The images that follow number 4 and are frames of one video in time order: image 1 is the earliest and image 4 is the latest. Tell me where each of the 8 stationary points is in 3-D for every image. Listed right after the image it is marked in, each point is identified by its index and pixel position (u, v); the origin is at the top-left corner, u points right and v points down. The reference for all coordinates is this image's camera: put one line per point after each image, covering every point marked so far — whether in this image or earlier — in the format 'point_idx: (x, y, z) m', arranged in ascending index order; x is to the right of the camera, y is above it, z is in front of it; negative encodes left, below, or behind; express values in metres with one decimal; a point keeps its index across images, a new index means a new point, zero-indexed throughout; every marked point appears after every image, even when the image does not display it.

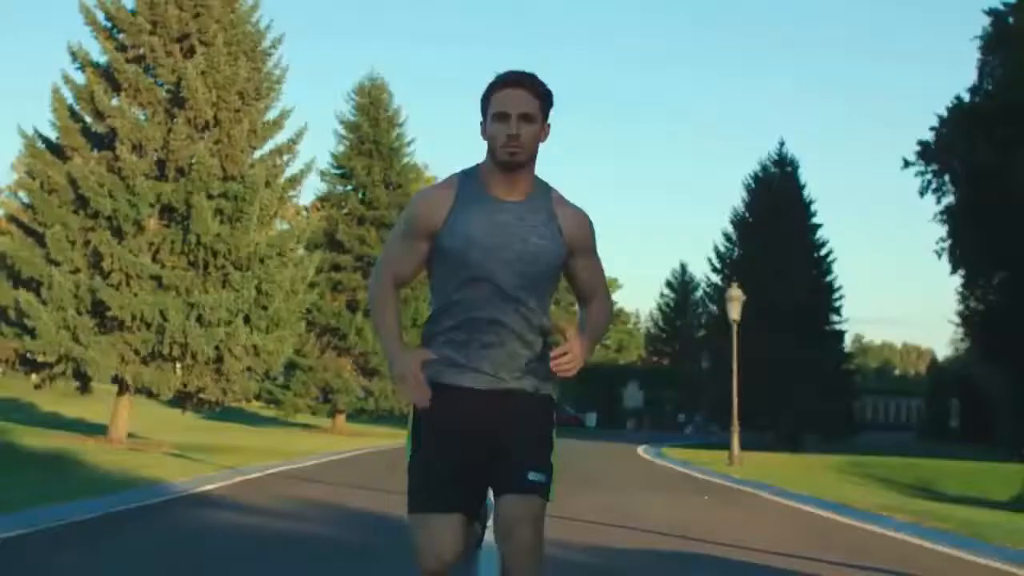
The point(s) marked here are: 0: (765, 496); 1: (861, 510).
0: (+3.0, -2.5, +18.1) m
1: (+3.8, -2.3, +16.0) m
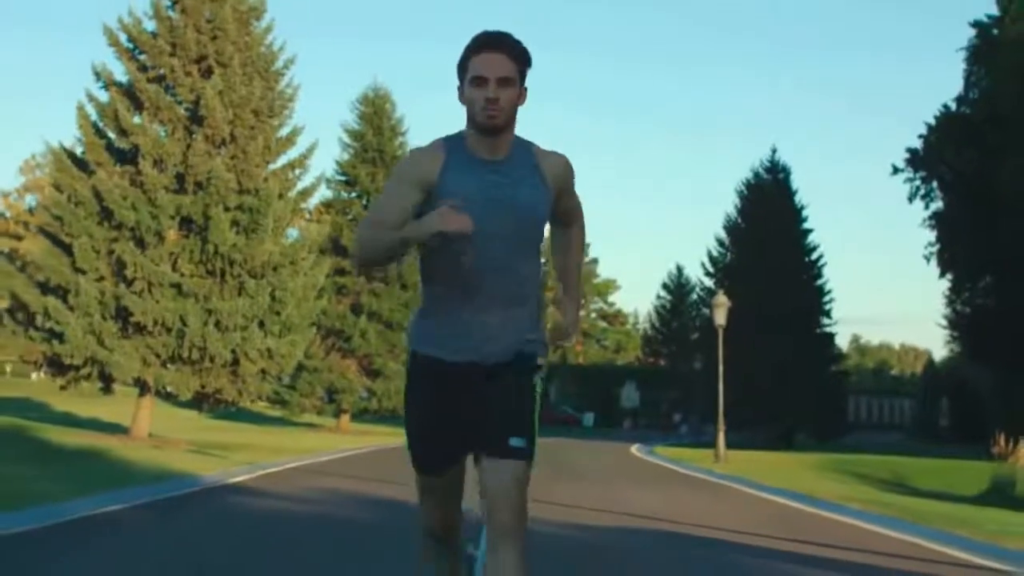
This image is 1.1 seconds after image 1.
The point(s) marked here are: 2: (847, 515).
0: (+3.0, -2.6, +19.1) m
1: (+3.7, -2.4, +17.1) m
2: (+3.5, -2.3, +15.5) m
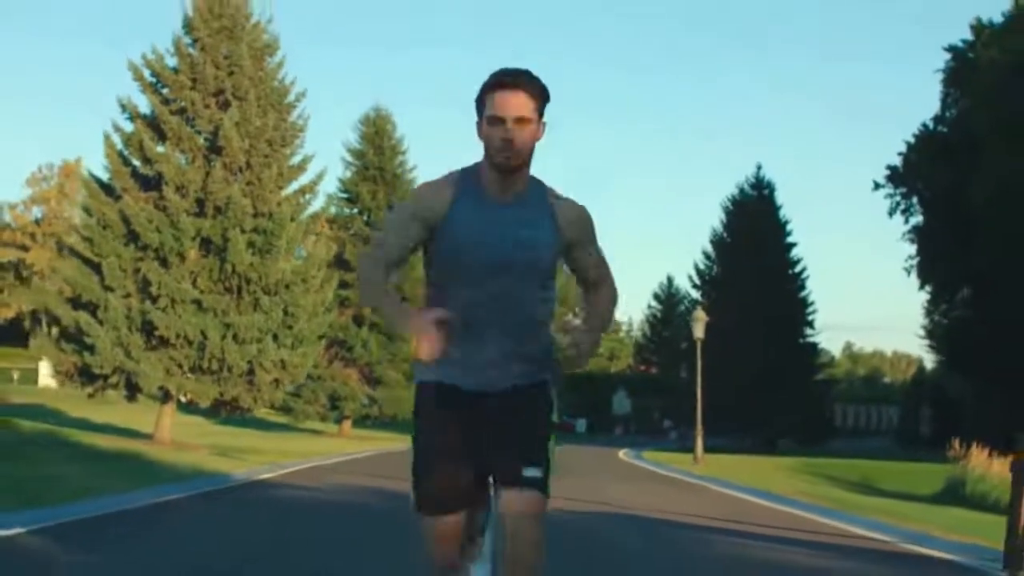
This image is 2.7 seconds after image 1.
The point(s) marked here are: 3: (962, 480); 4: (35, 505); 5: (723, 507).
0: (+2.9, -2.8, +20.6) m
1: (+3.7, -2.6, +18.6) m
2: (+3.4, -2.5, +17.1) m
3: (+5.8, -2.5, +19.1) m
4: (-4.7, -2.2, +14.8) m
5: (+2.4, -2.6, +17.2) m
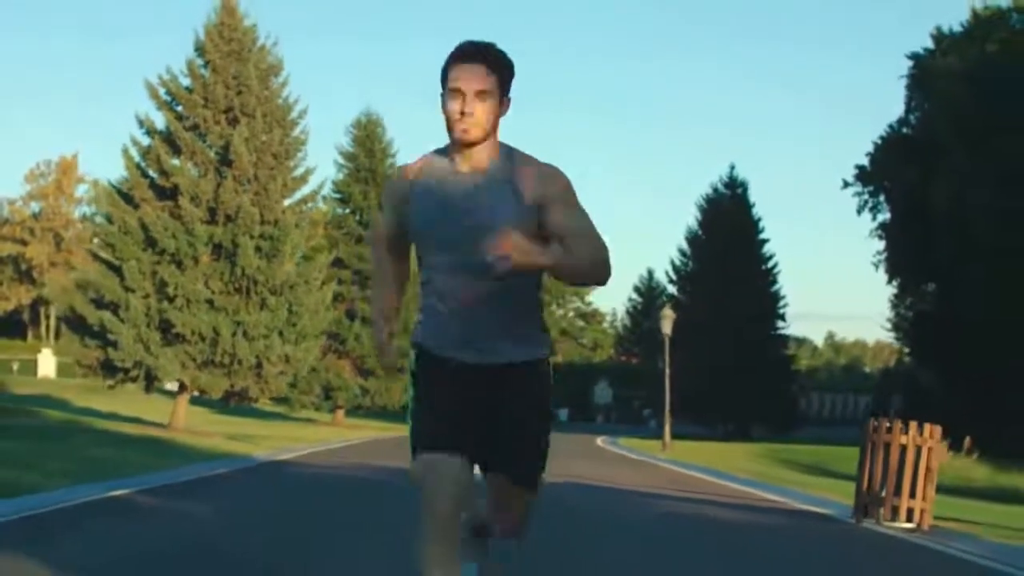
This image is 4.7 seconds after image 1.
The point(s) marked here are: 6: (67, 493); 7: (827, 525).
0: (+2.7, -2.8, +22.6) m
1: (+3.4, -2.7, +20.6) m
2: (+3.2, -2.6, +19.0) m
3: (+5.6, -2.5, +21.1) m
4: (-4.9, -2.2, +16.7) m
5: (+2.2, -2.6, +19.1) m
6: (-4.7, -2.2, +15.6) m
7: (+3.0, -2.3, +14.0) m
